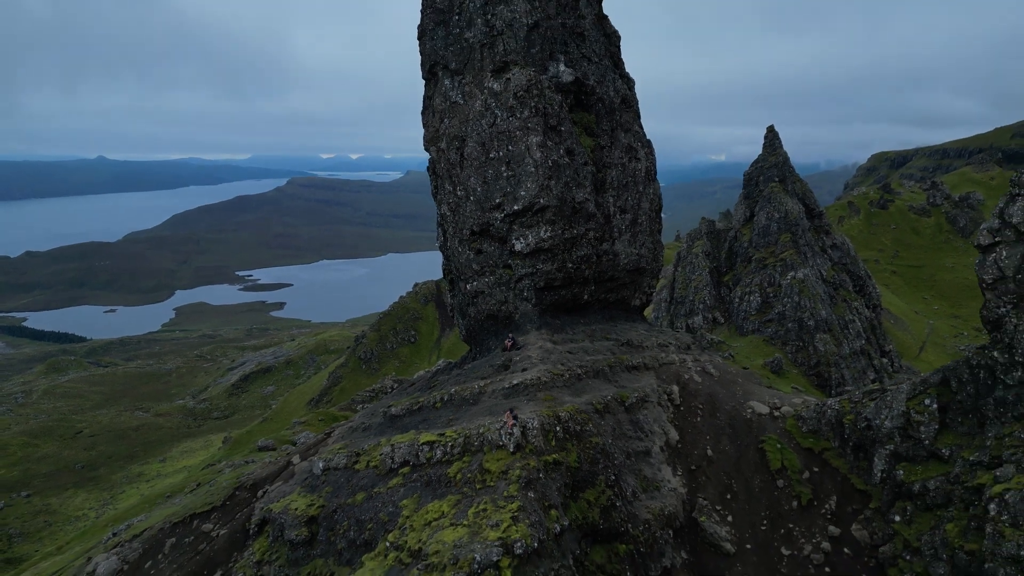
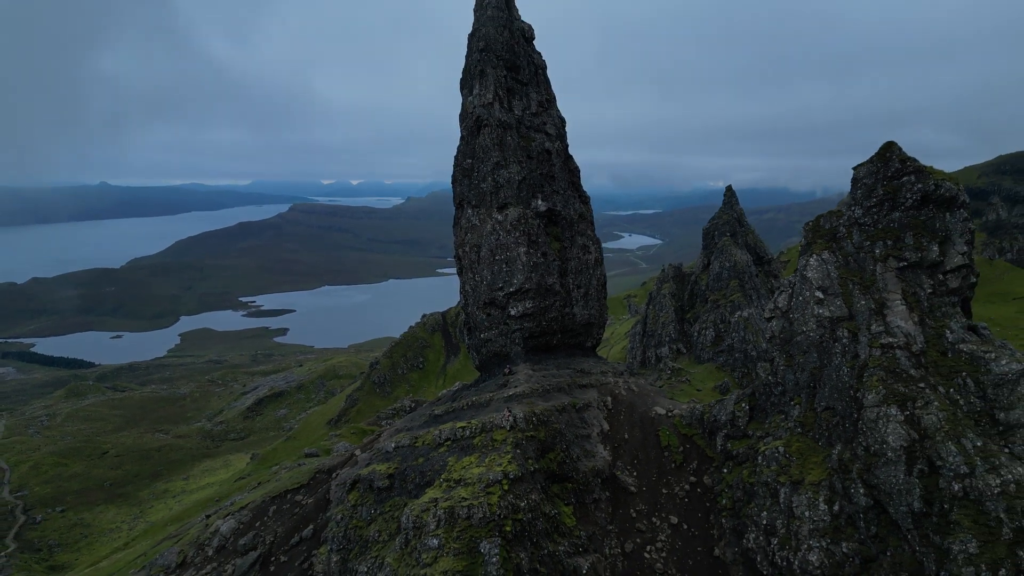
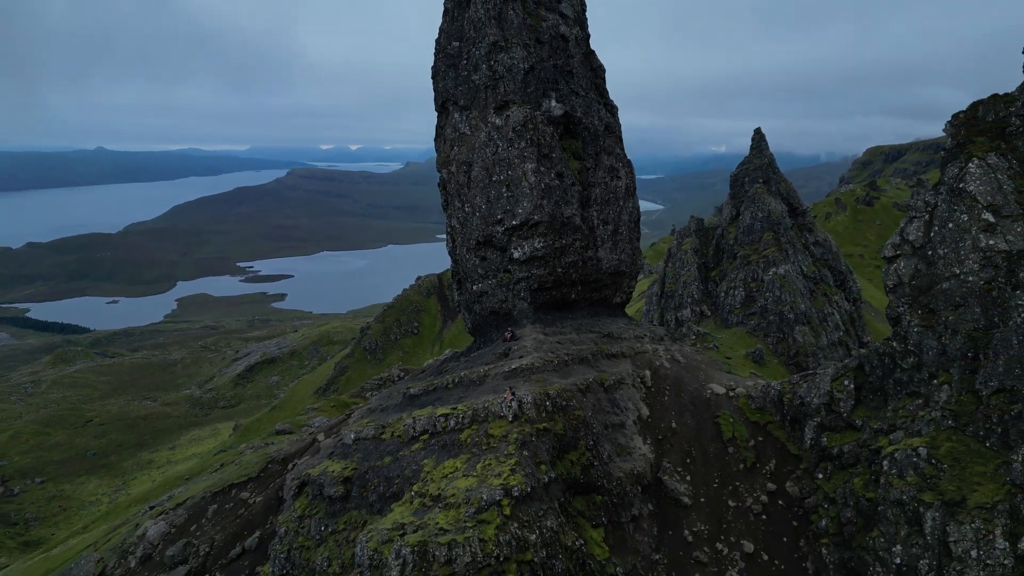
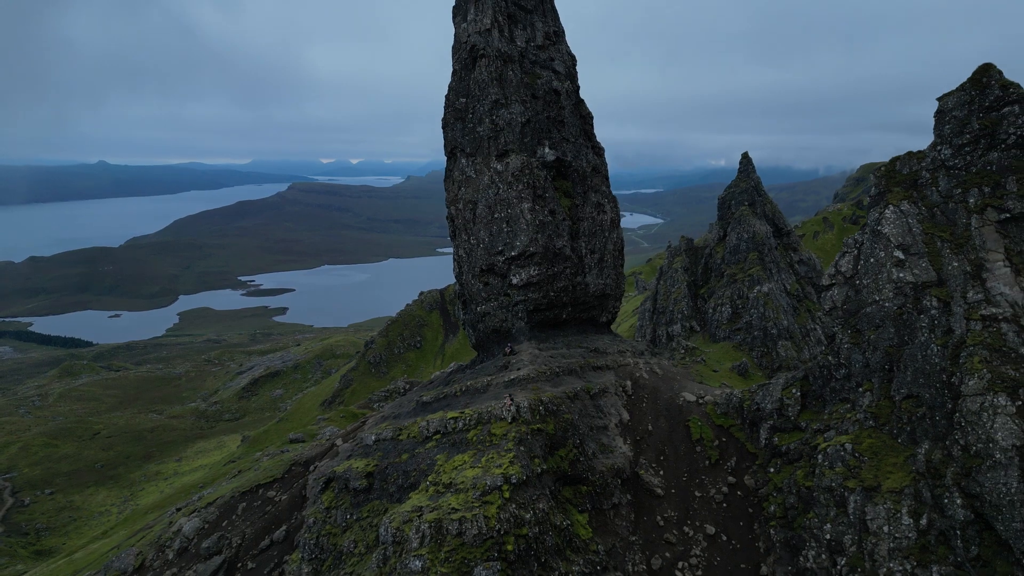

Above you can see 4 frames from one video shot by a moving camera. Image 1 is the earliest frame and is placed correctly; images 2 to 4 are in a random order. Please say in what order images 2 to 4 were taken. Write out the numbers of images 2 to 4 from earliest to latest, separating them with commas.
3, 4, 2
